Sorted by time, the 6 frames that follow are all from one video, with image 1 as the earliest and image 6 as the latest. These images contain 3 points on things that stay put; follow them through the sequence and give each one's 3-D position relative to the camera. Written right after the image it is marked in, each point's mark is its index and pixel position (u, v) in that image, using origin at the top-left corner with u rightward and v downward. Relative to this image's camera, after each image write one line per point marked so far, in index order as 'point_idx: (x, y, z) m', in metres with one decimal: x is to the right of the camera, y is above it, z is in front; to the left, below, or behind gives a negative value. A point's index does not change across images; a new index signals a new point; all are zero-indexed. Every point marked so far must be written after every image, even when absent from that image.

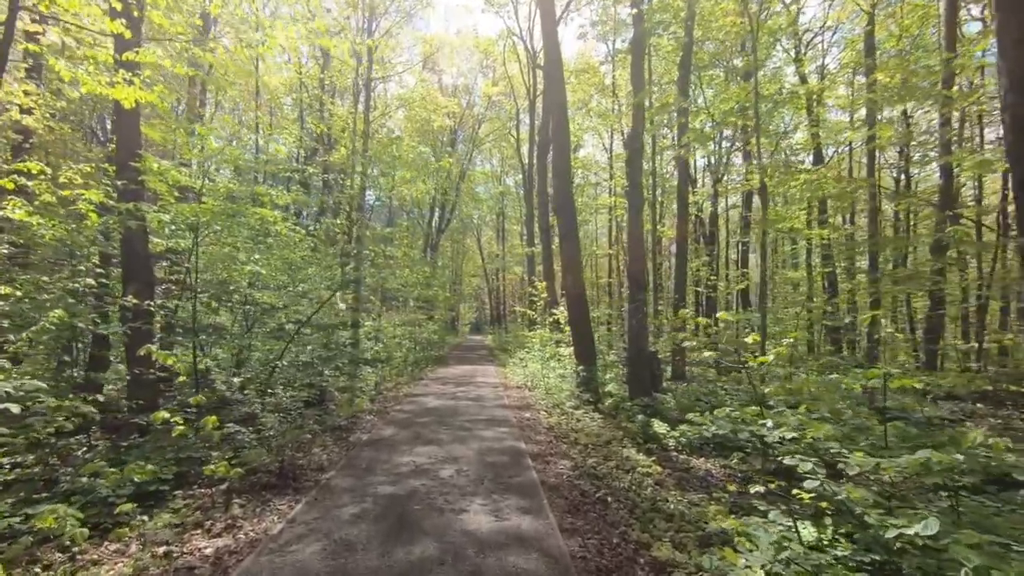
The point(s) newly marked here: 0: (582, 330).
0: (+1.3, -0.8, +9.3) m
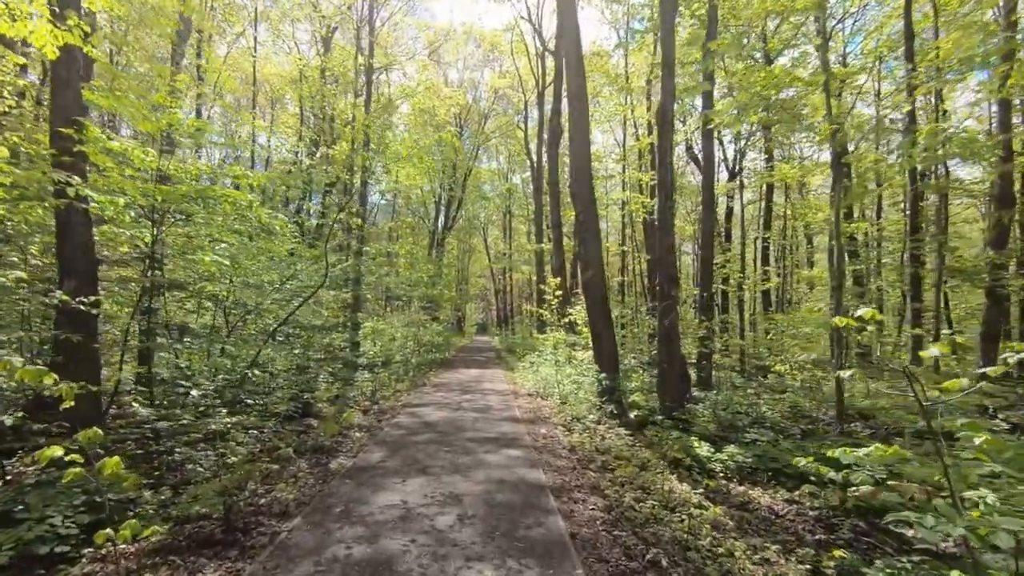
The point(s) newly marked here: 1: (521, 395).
0: (+1.4, -0.7, +8.3) m
1: (+0.2, -2.1, +10.4) m
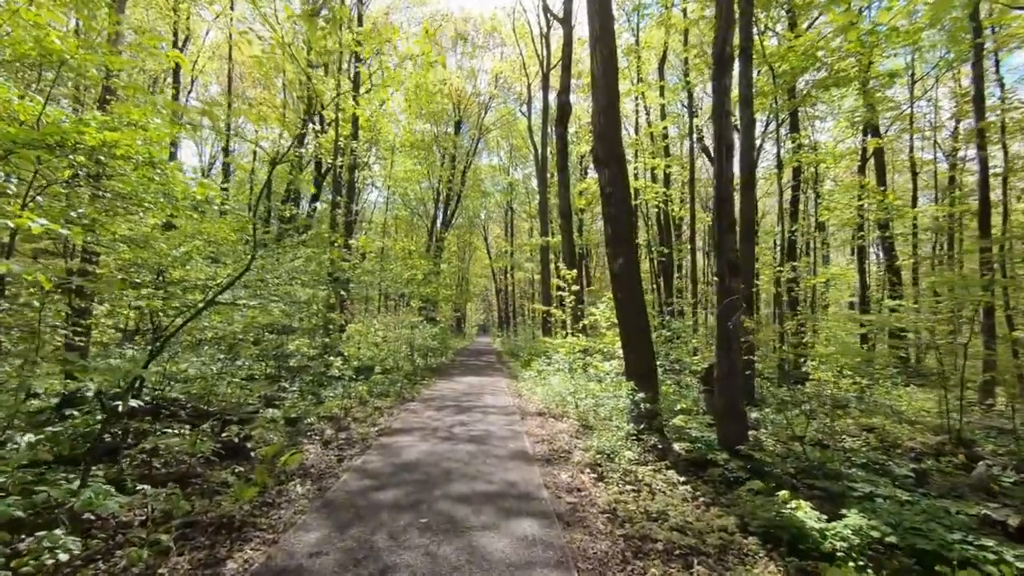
0: (+1.5, -0.7, +6.4) m
1: (+0.3, -2.0, +8.5) m
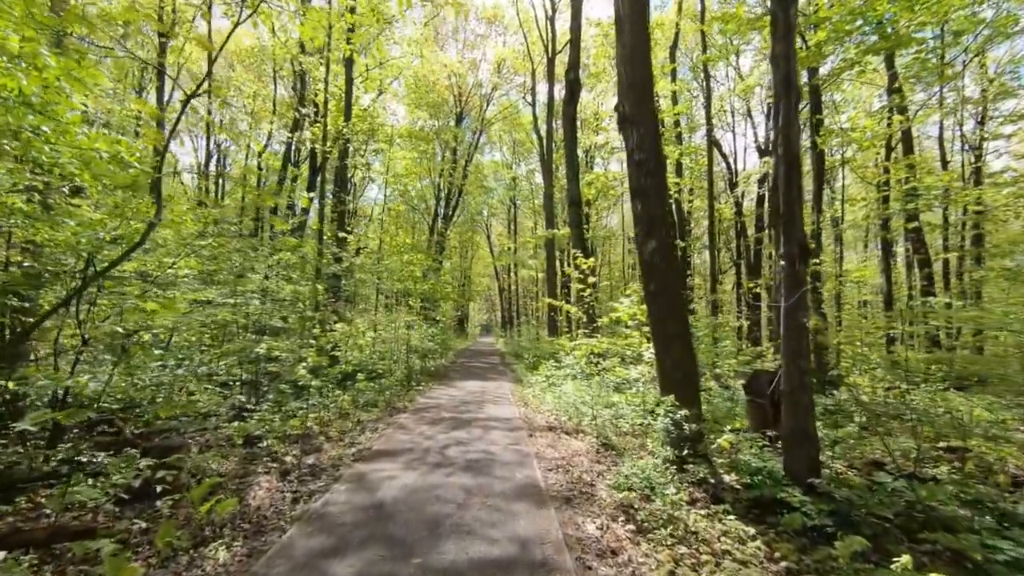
0: (+1.6, -0.5, +5.1) m
1: (+0.3, -1.9, +7.3) m
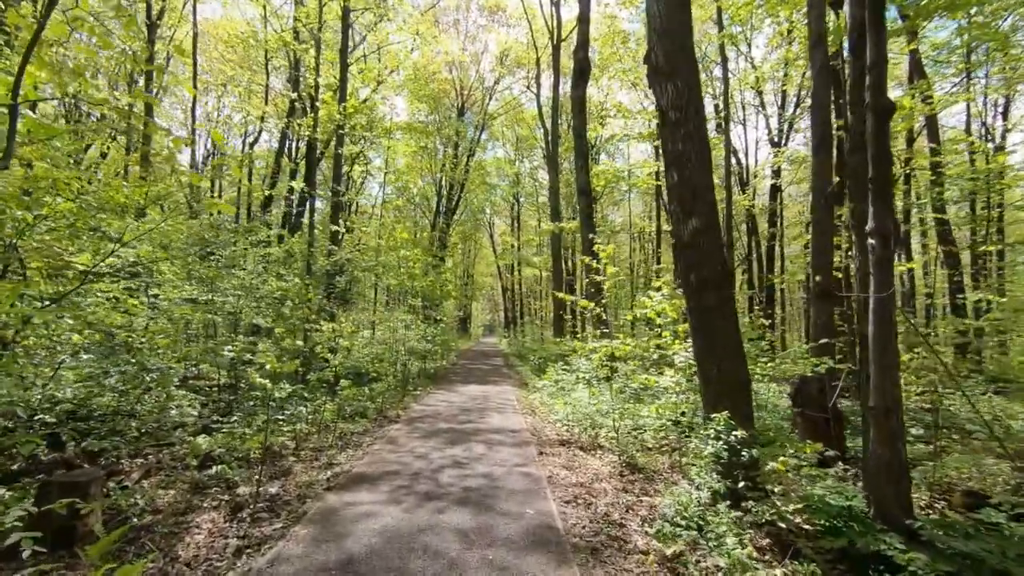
0: (+1.7, -0.5, +4.2) m
1: (+0.4, -1.8, +6.3) m
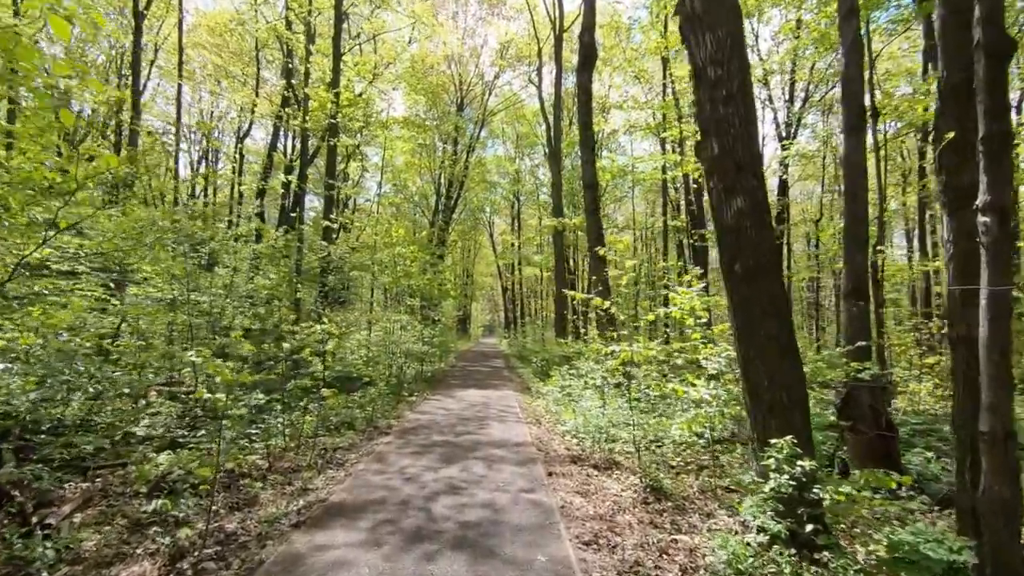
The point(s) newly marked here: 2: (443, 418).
0: (+1.7, -0.4, +3.4) m
1: (+0.5, -1.8, +5.6) m
2: (-1.1, -2.0, +8.1) m
